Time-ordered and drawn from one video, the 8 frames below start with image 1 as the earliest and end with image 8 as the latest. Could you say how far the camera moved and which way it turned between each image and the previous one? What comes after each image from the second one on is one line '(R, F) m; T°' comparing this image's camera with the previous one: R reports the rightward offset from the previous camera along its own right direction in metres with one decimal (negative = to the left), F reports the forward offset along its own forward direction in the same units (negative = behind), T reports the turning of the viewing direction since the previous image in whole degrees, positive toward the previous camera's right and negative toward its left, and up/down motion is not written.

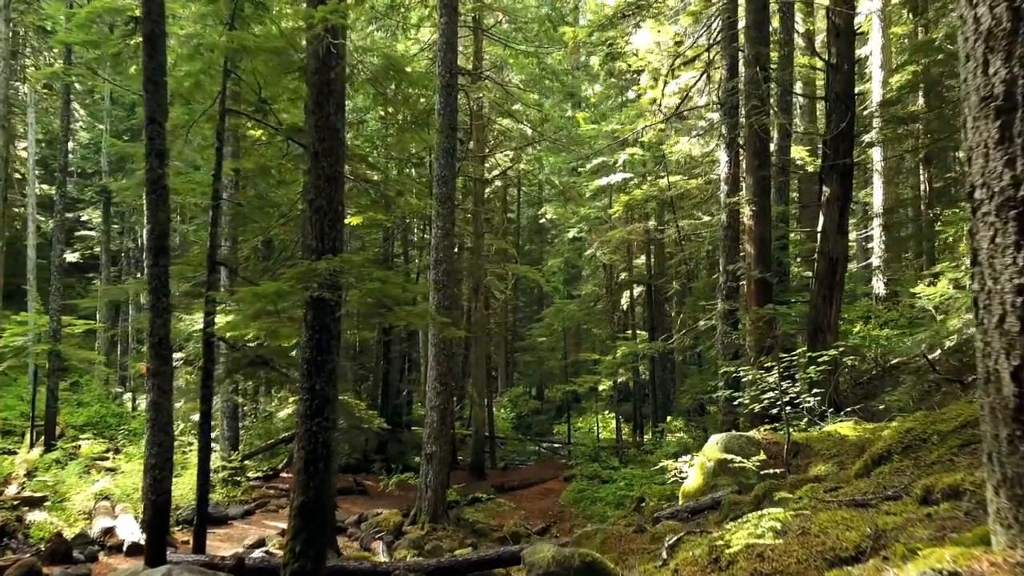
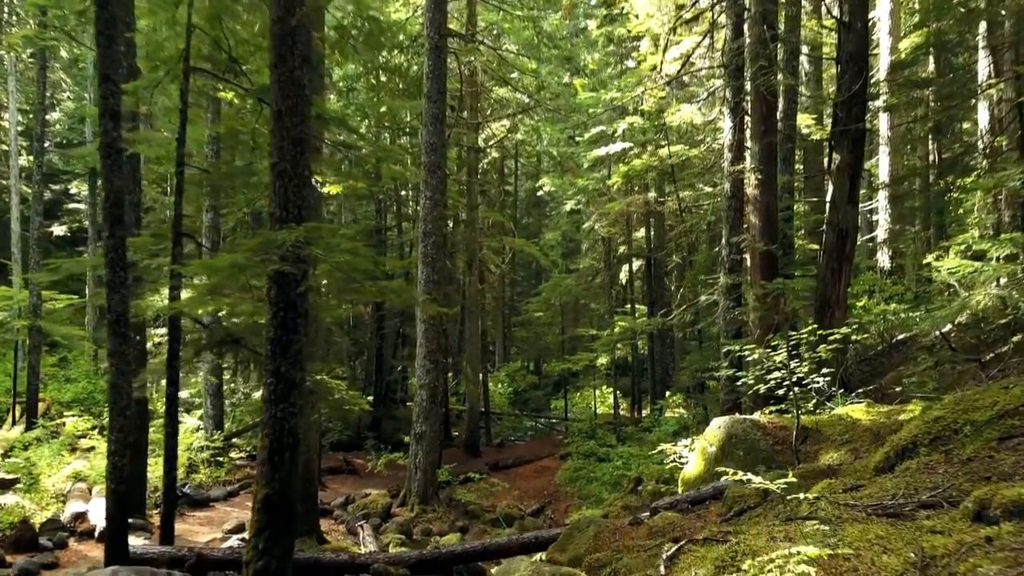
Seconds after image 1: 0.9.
(+0.1, +0.6) m; 0°
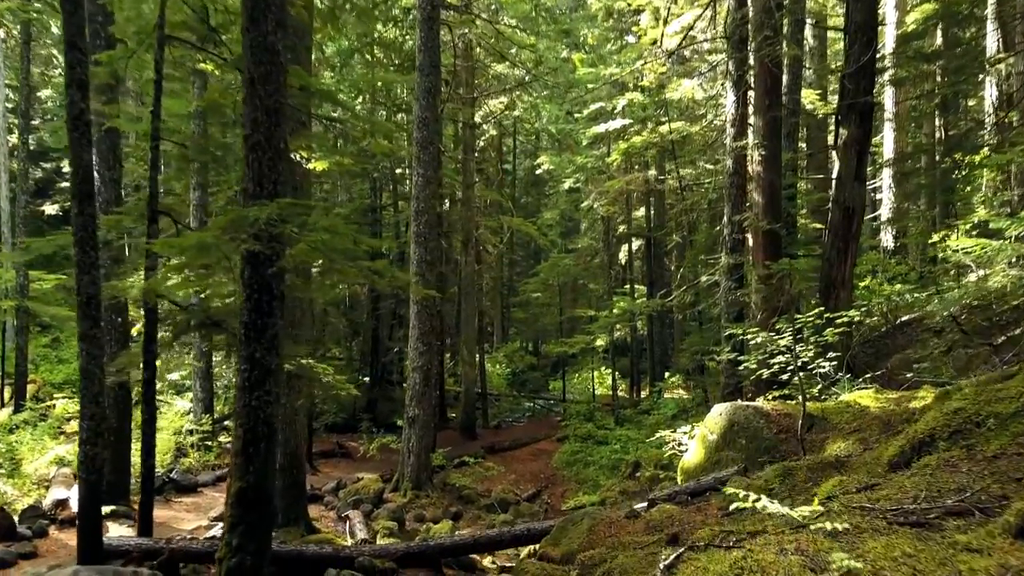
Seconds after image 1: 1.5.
(+0.1, +0.3) m; 0°
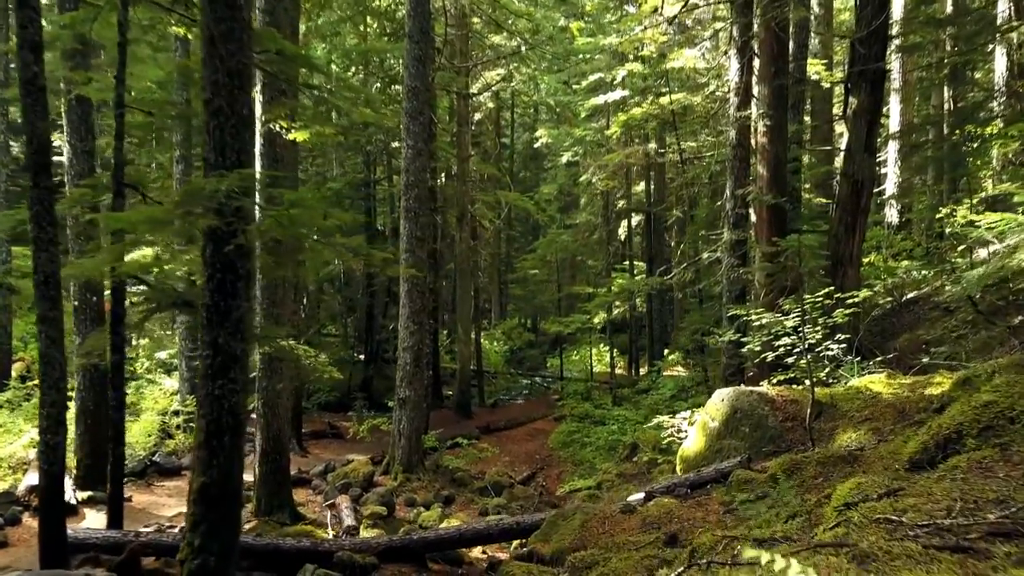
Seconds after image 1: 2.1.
(+0.1, +0.4) m; 0°
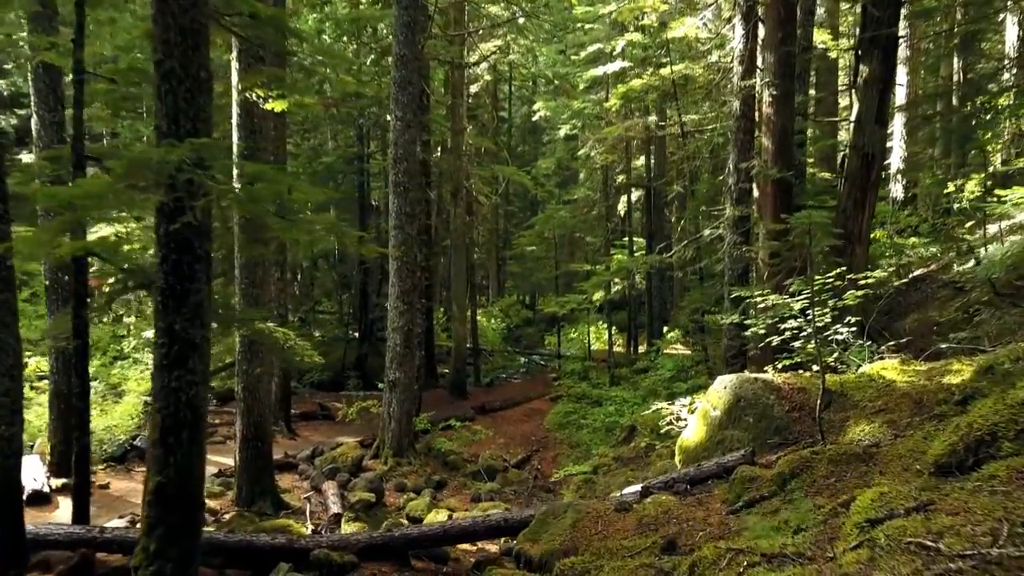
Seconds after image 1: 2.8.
(+0.1, +0.4) m; 0°
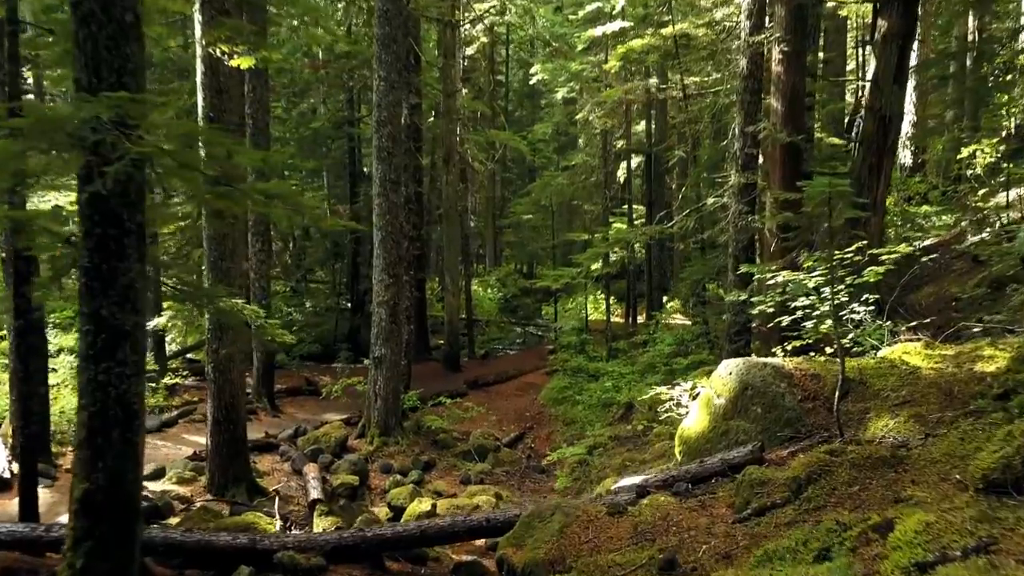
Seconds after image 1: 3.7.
(+0.1, +0.6) m; 0°
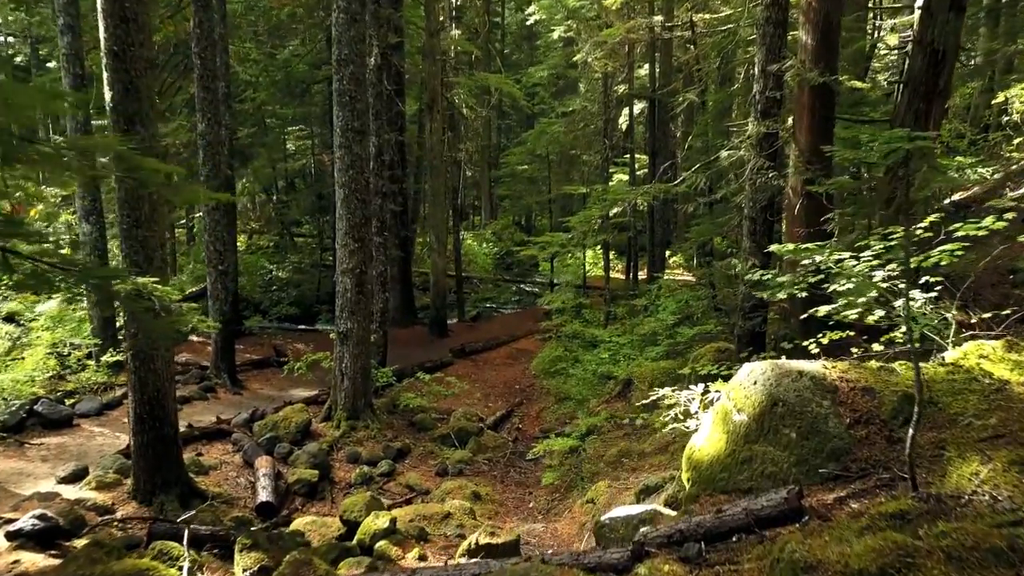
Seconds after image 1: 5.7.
(+0.2, +1.3) m; 0°
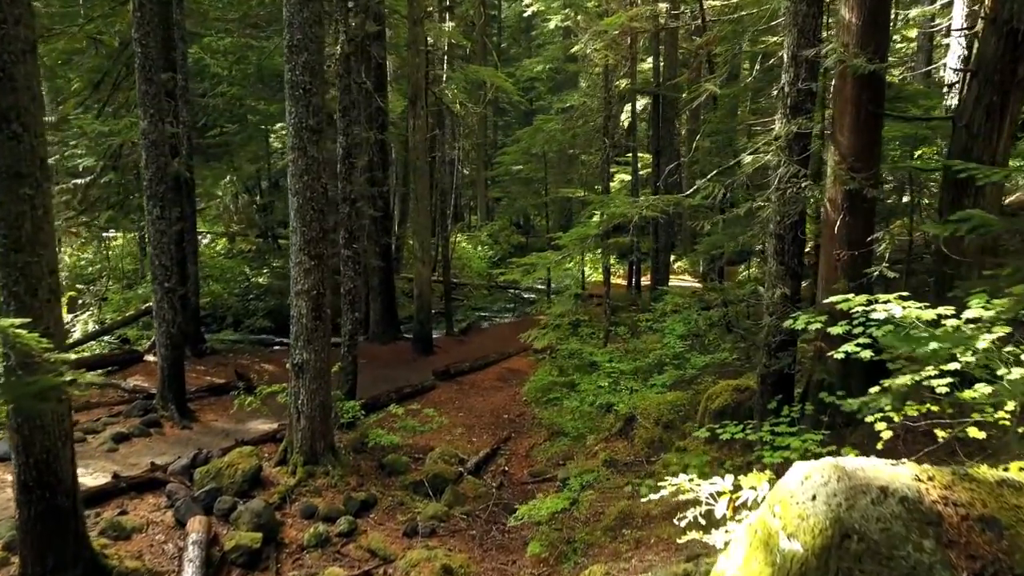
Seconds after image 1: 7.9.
(+0.2, +1.3) m; 0°
